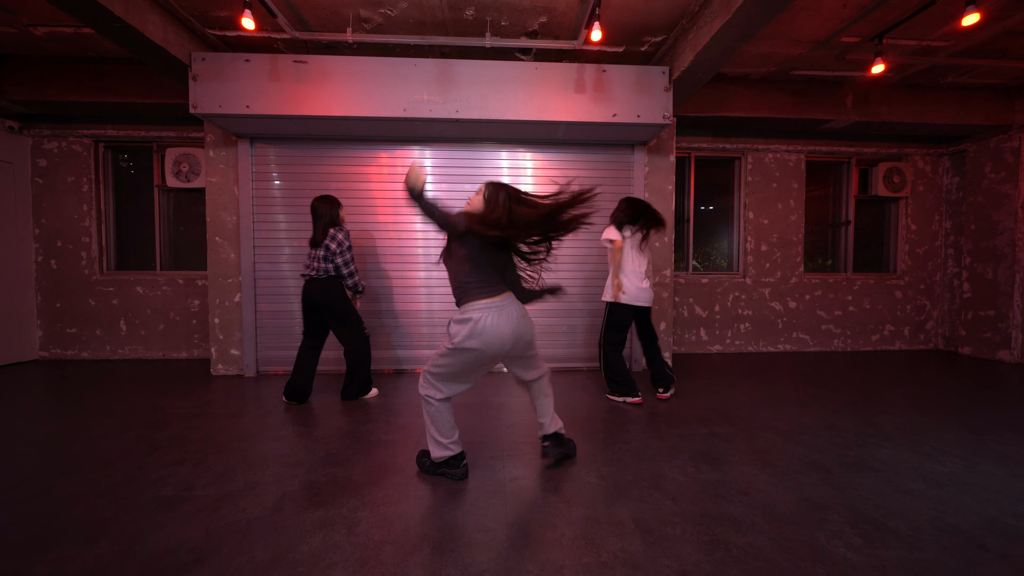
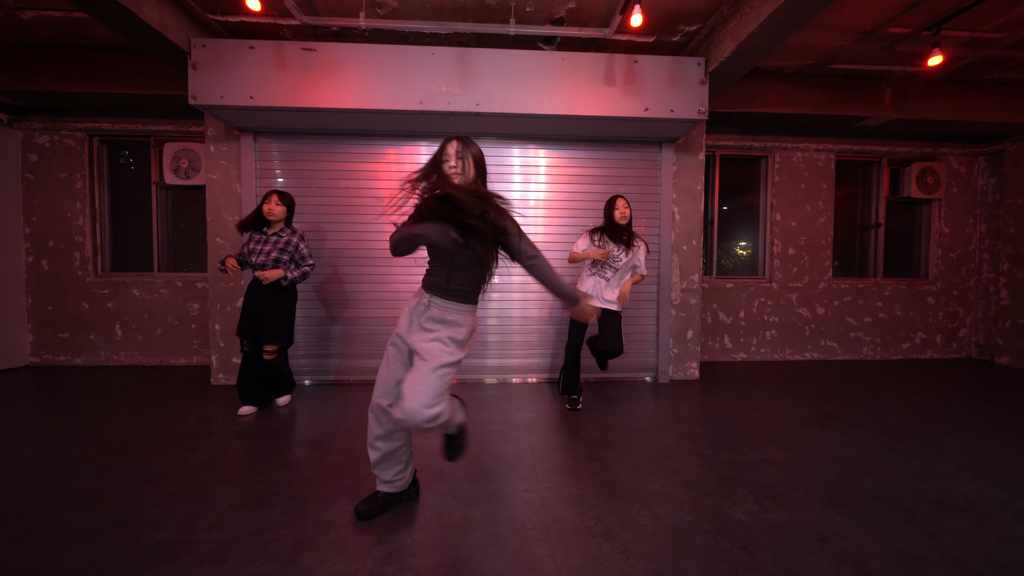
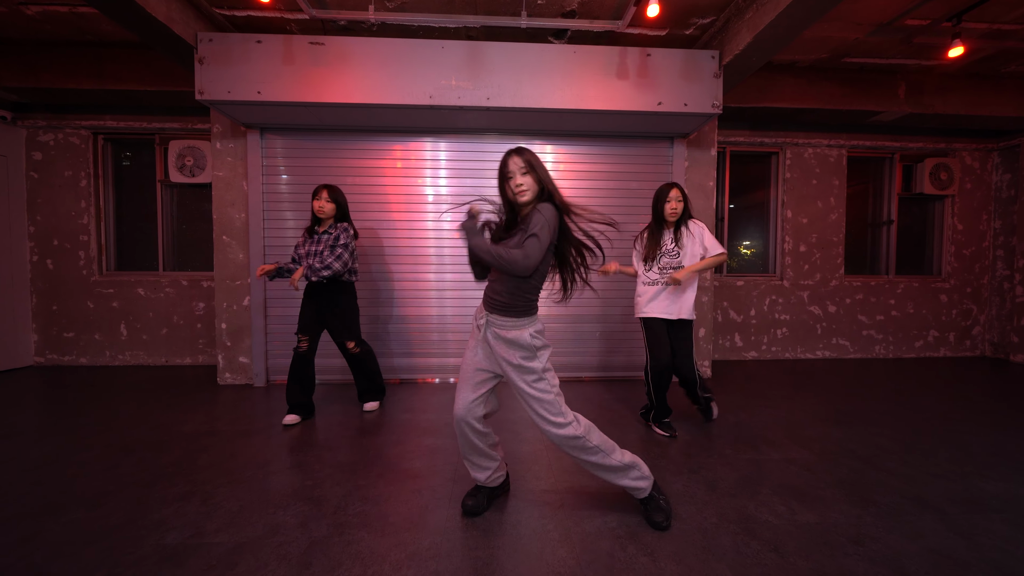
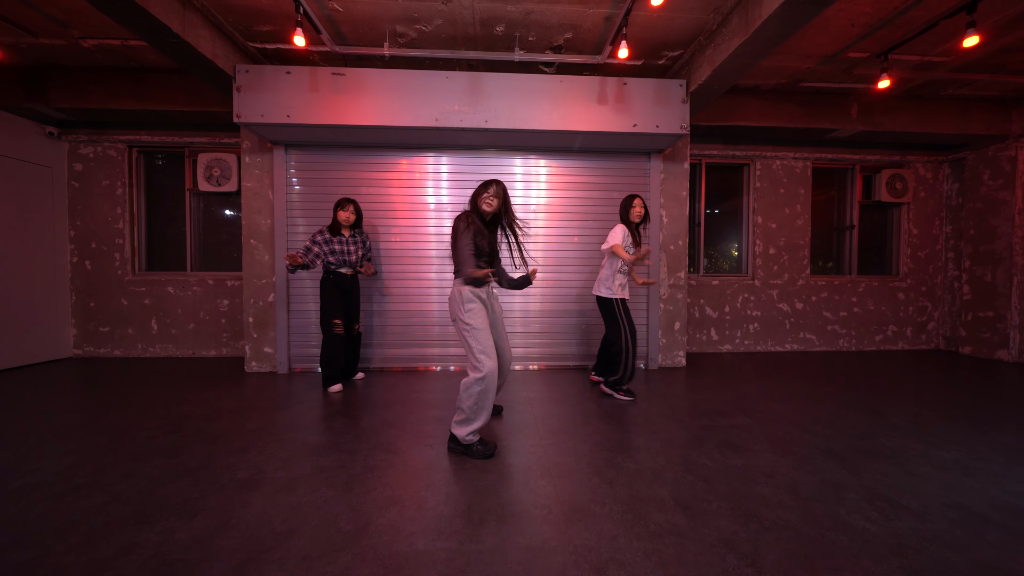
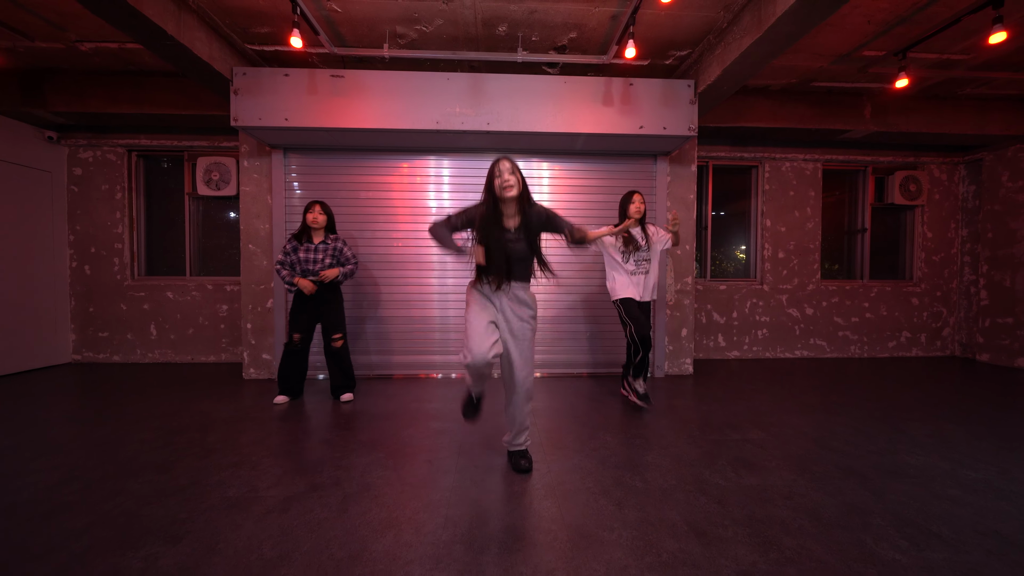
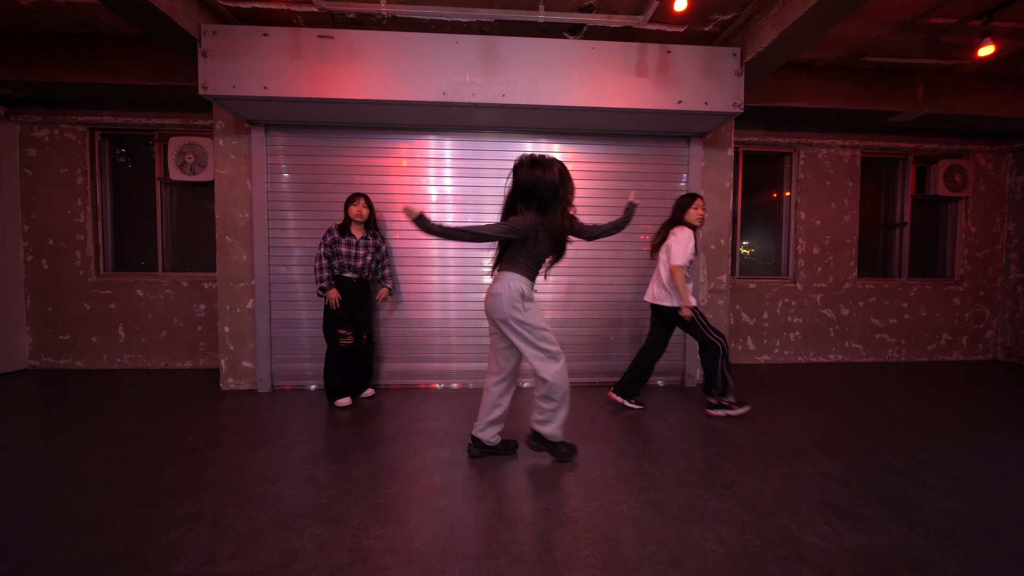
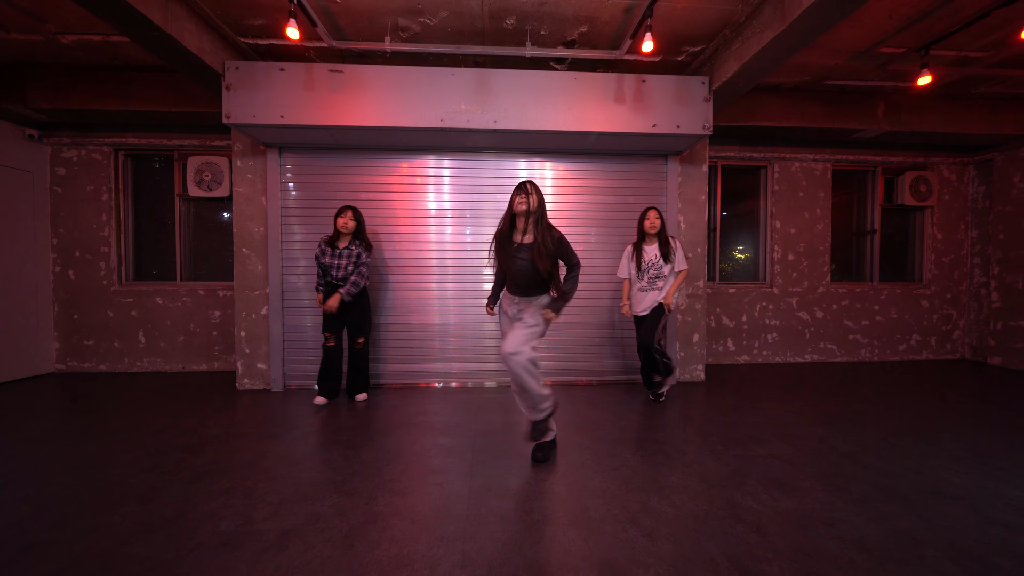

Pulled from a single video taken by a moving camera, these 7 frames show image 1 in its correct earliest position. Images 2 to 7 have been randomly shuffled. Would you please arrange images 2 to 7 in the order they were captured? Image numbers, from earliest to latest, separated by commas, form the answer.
2, 5, 3, 4, 6, 7
